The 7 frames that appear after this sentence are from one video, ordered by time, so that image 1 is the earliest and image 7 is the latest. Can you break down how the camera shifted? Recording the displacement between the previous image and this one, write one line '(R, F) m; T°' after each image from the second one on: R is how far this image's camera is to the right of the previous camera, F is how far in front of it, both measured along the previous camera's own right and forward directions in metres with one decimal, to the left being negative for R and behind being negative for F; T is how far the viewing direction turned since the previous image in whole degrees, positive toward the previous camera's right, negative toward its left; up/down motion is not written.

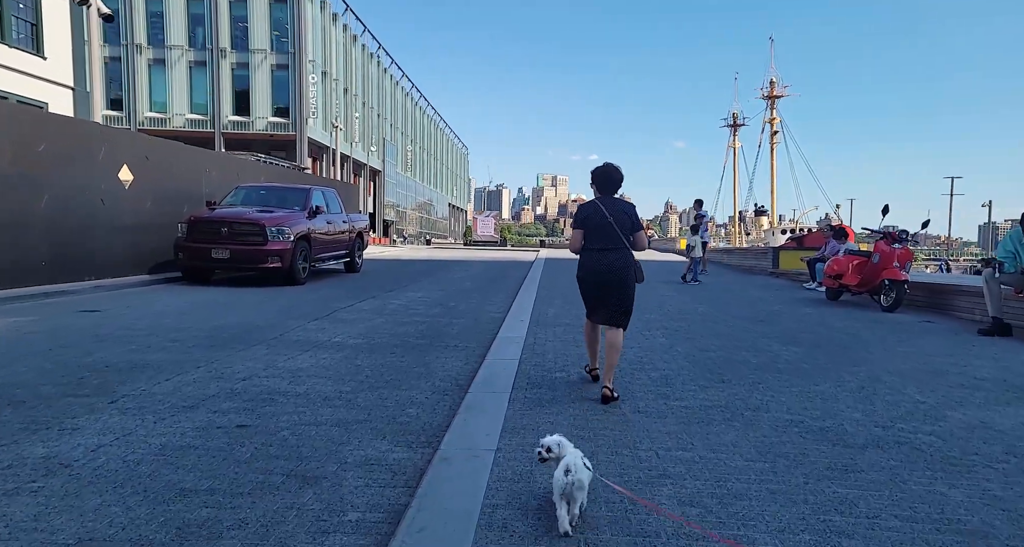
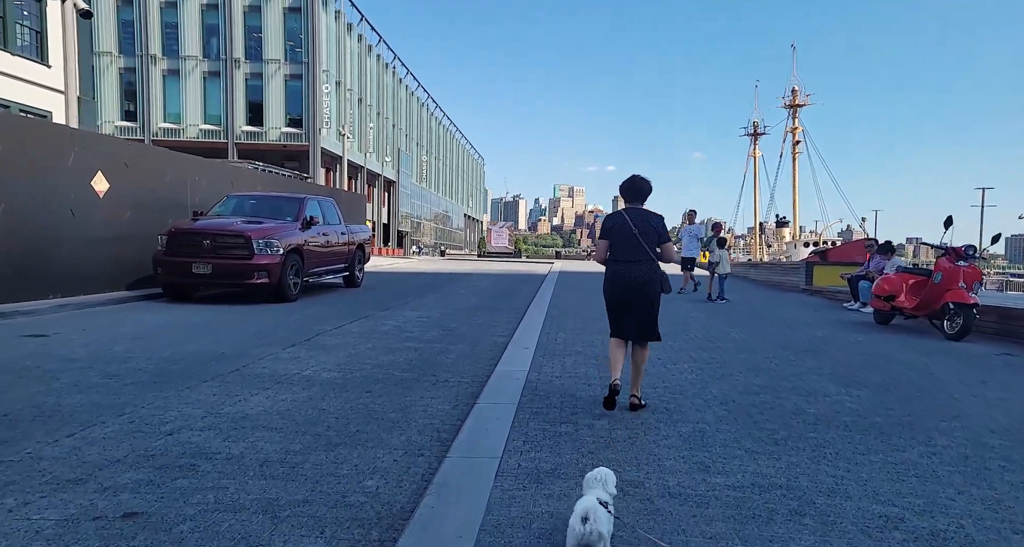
(+0.1, +1.1) m; -1°
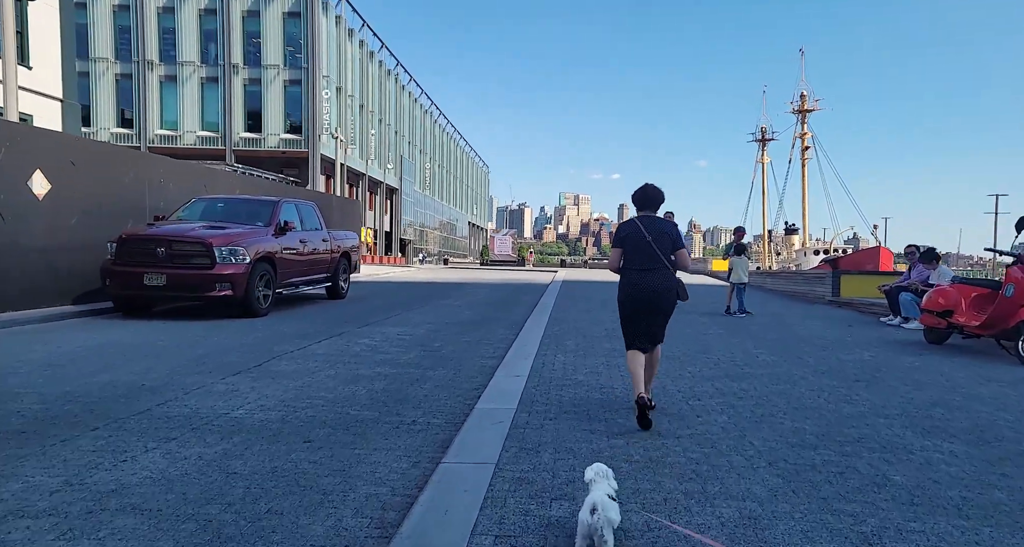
(+0.2, +1.3) m; 0°
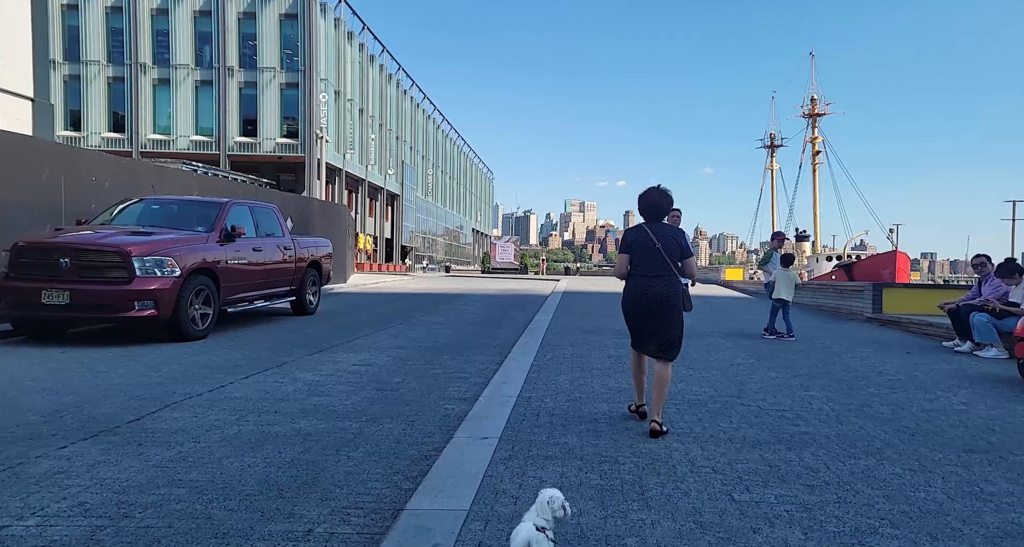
(+0.3, +1.8) m; -1°
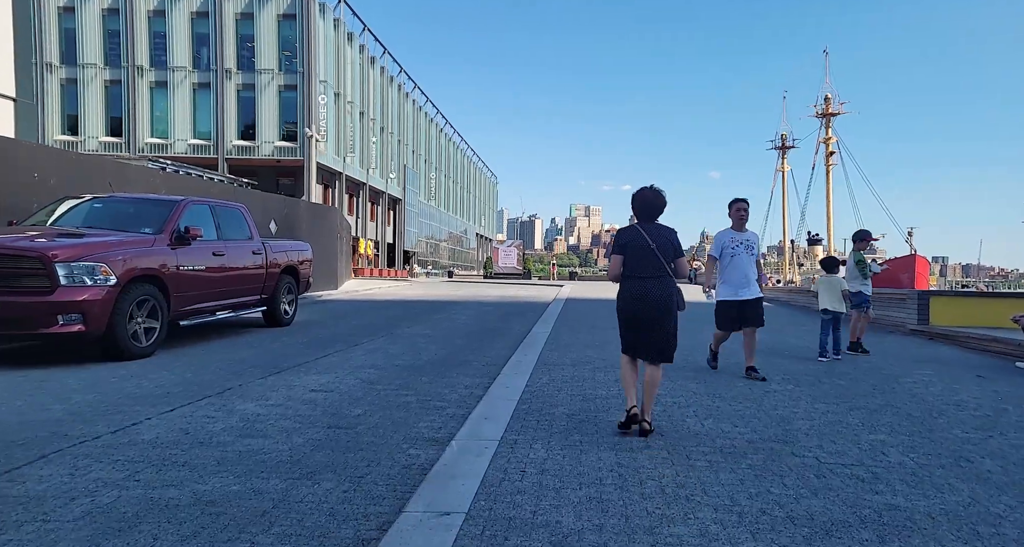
(+0.2, +1.3) m; -1°
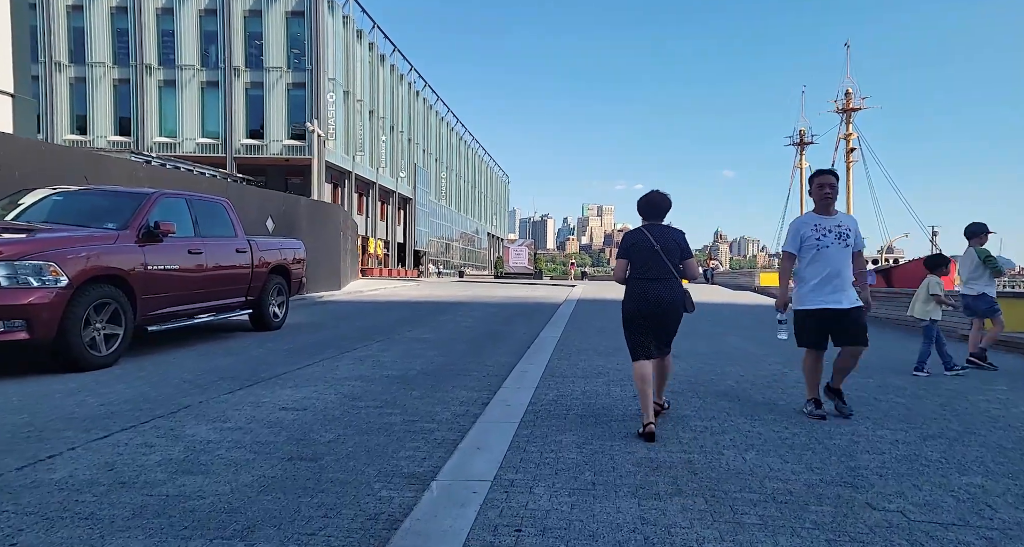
(+0.1, +0.9) m; -1°
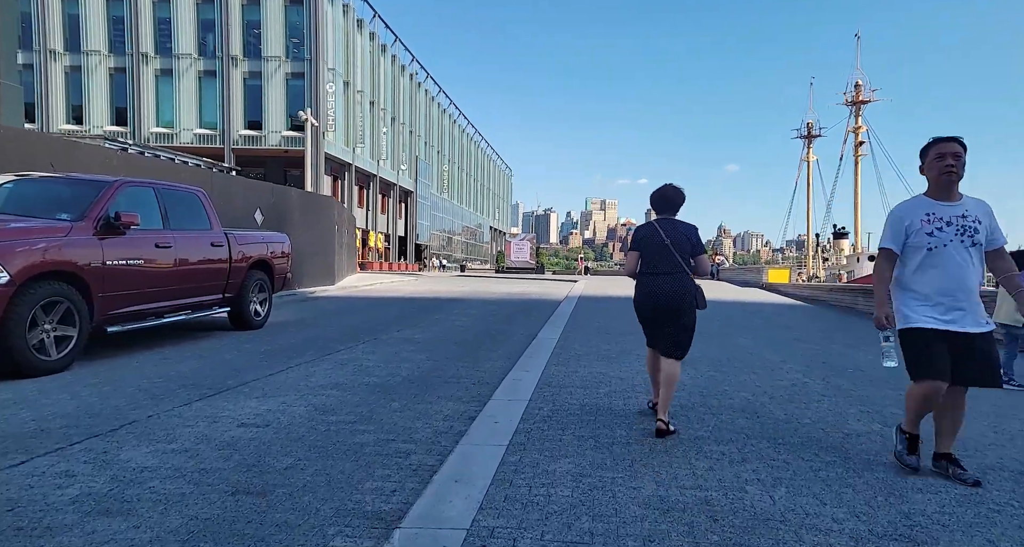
(+0.1, +0.7) m; 0°
